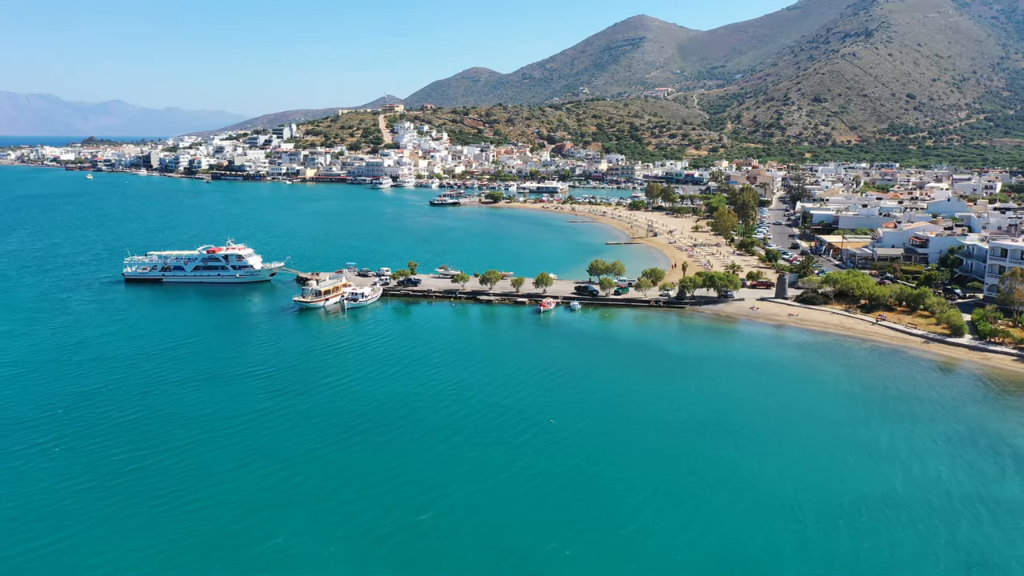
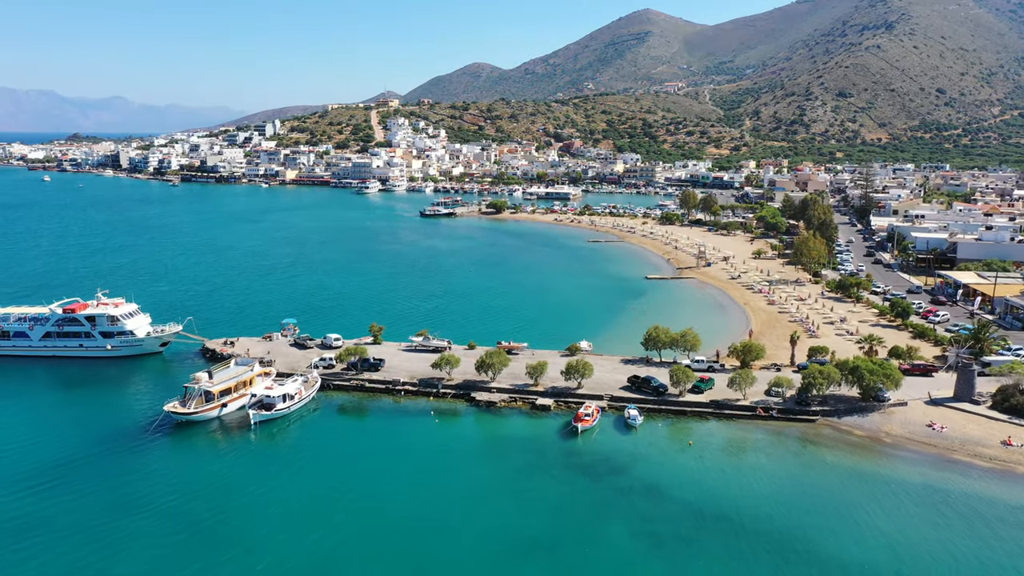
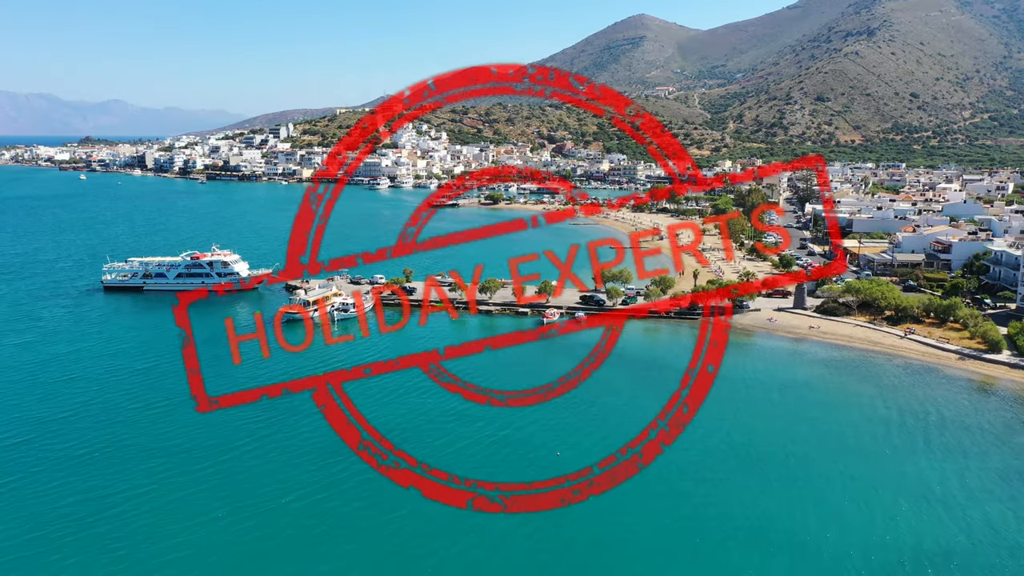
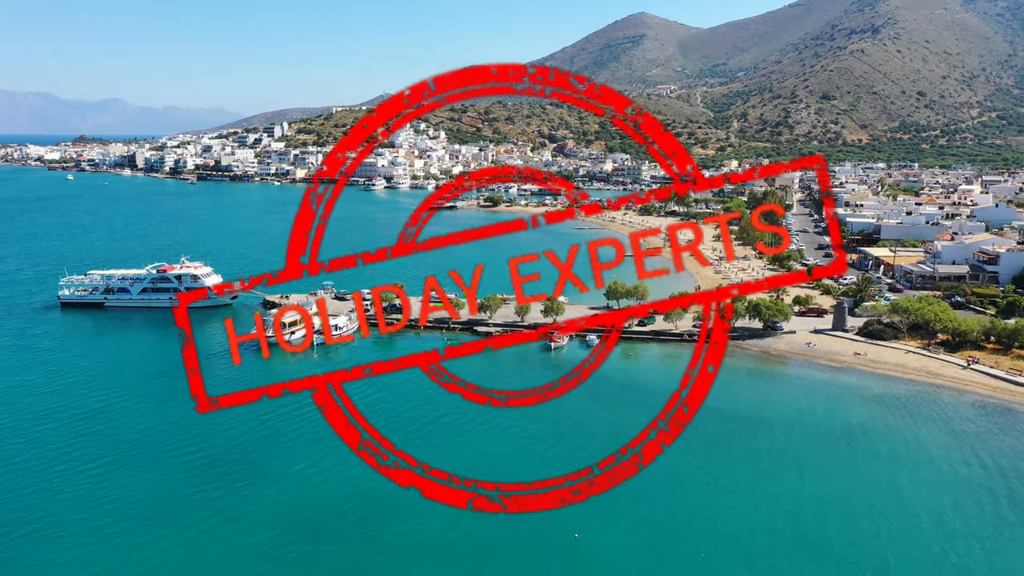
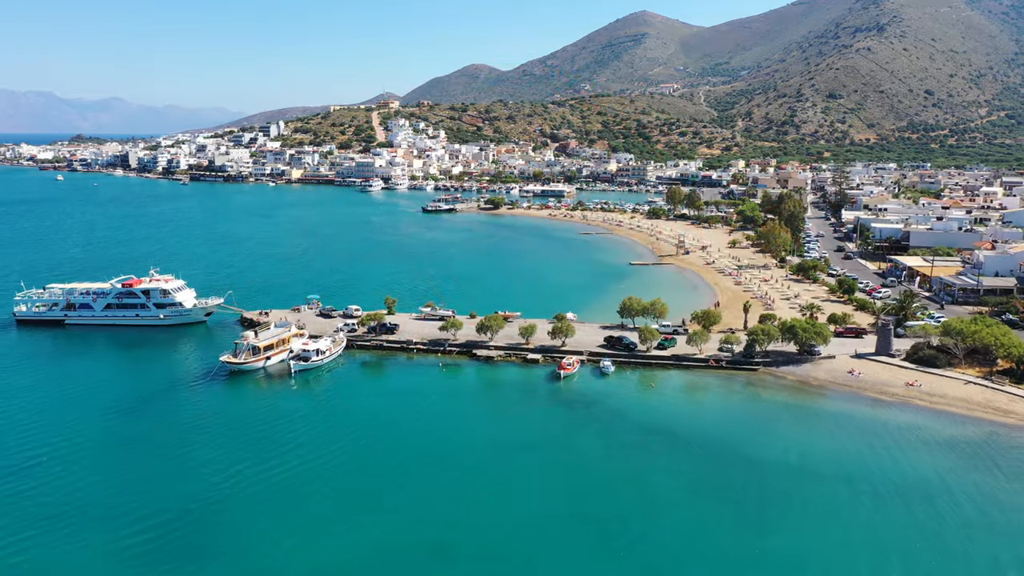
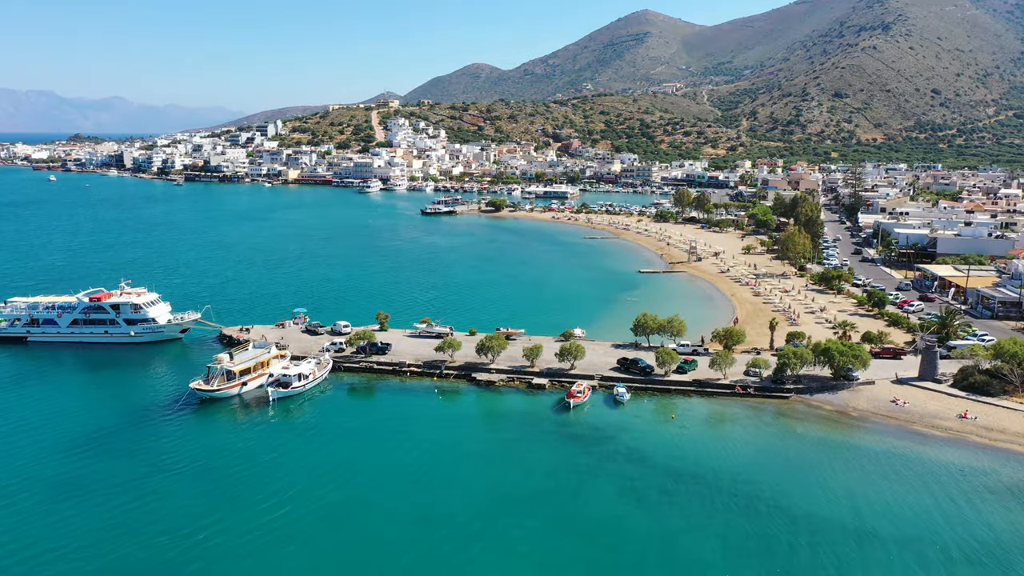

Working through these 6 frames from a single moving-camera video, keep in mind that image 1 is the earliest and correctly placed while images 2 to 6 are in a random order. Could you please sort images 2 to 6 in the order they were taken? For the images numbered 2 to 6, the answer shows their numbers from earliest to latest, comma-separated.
3, 4, 5, 6, 2
